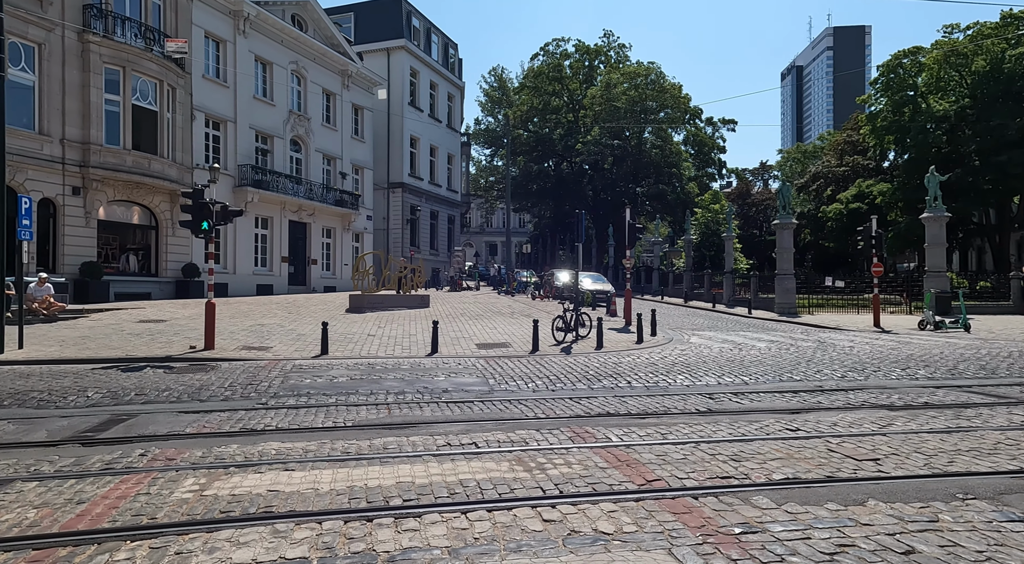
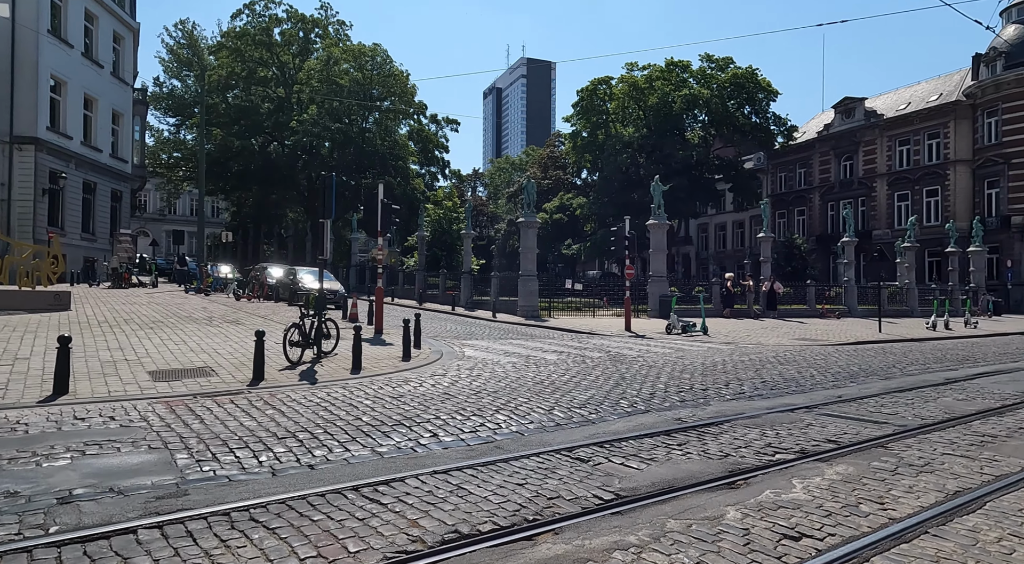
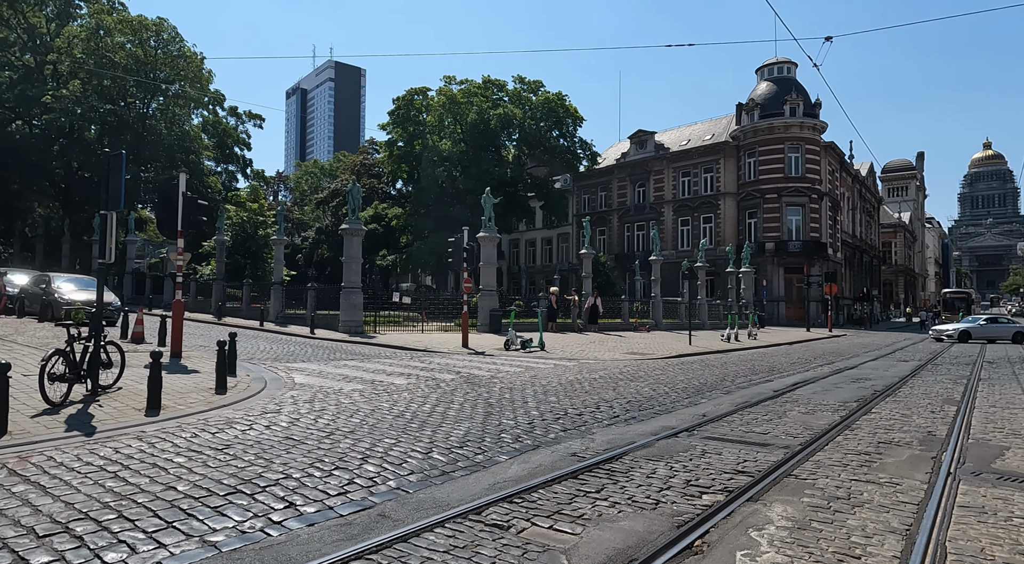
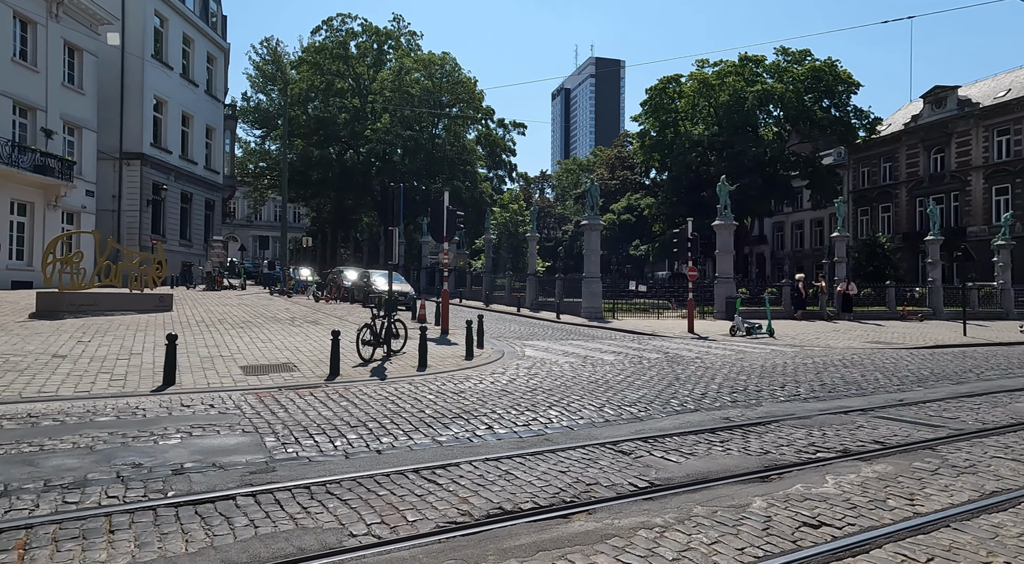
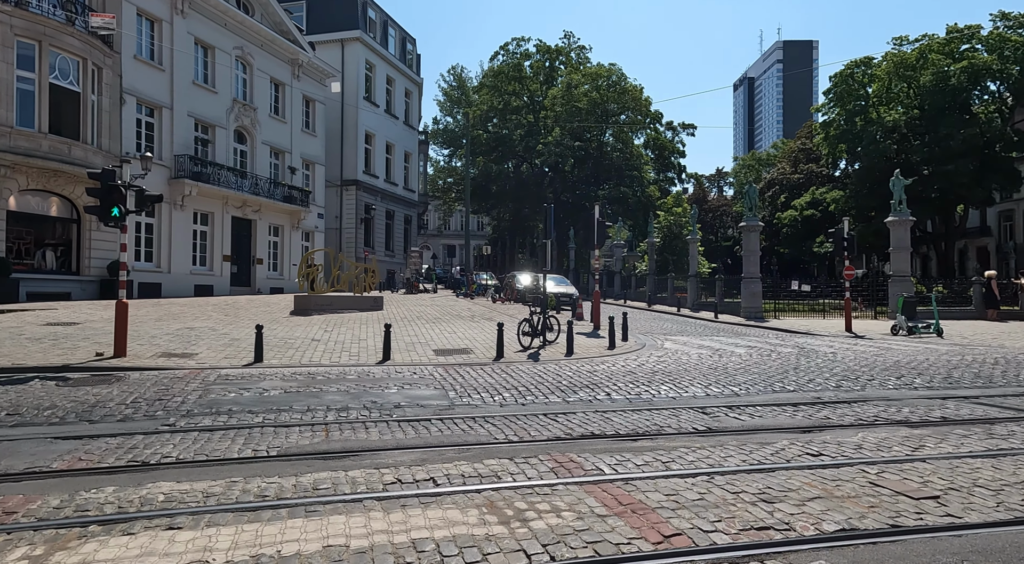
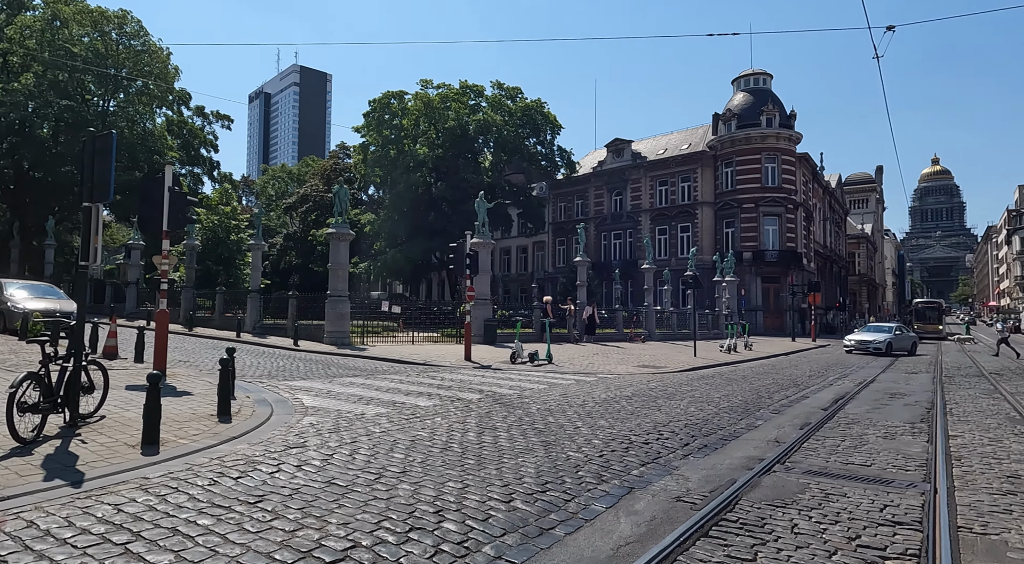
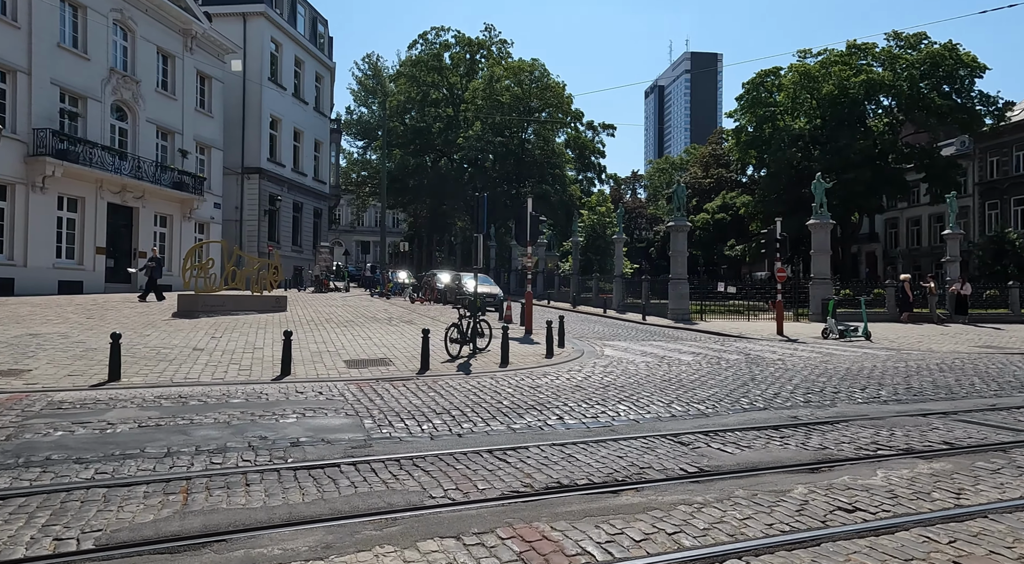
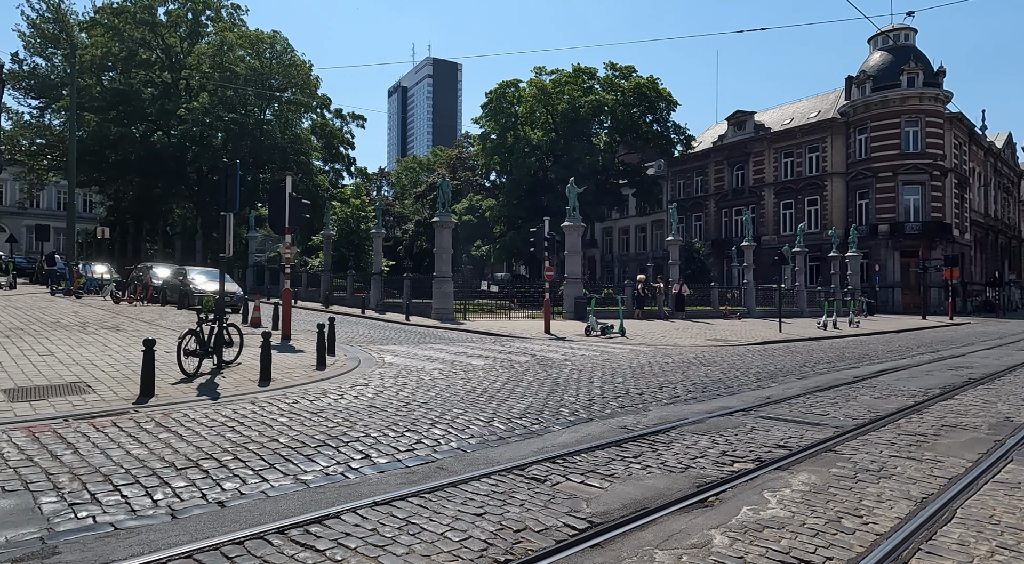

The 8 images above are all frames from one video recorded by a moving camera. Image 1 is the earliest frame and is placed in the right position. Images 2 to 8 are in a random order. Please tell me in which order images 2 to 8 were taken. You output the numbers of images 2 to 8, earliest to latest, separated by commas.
5, 7, 4, 2, 8, 3, 6
